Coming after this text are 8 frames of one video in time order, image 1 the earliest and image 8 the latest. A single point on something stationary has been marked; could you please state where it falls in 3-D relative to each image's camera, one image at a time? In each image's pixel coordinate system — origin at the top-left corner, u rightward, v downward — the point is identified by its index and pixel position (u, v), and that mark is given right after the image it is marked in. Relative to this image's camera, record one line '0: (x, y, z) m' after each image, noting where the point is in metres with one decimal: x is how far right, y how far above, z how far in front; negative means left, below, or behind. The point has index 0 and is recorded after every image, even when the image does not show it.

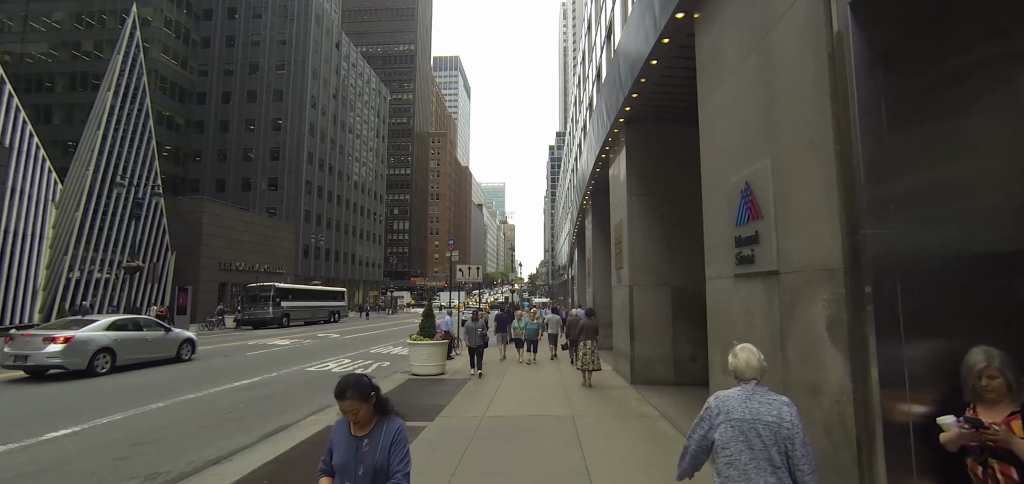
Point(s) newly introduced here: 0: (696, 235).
0: (+4.8, +0.2, +11.9) m
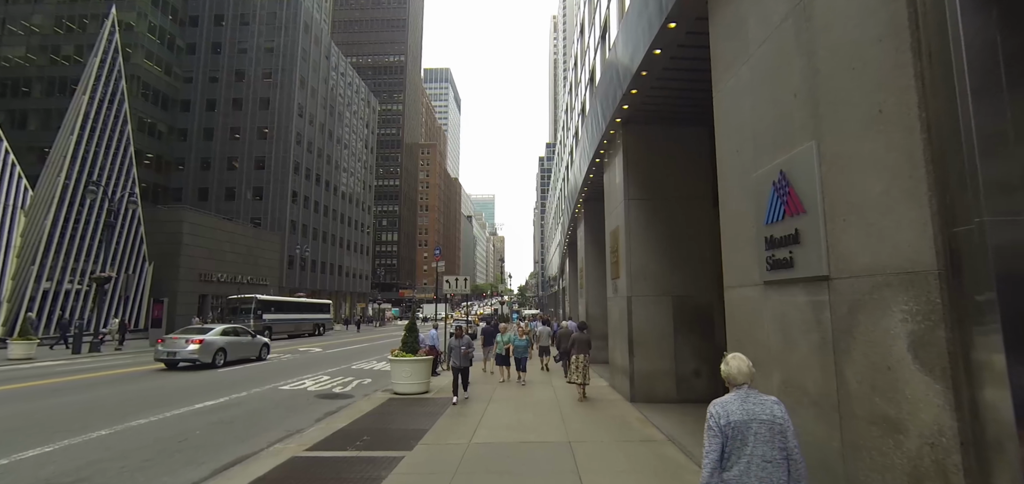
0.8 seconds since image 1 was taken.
0: (+4.6, 0.0, +11.2) m
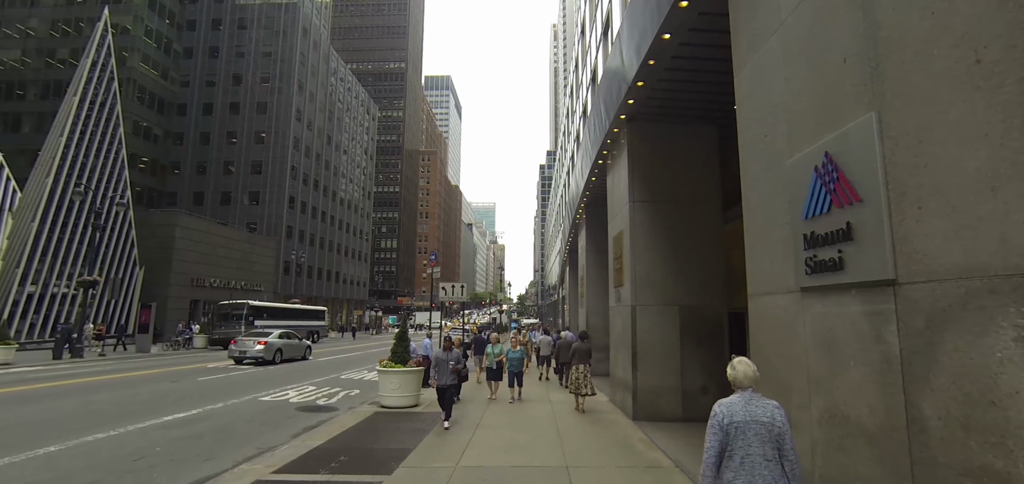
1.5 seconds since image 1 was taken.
0: (+4.5, -0.2, +10.5) m
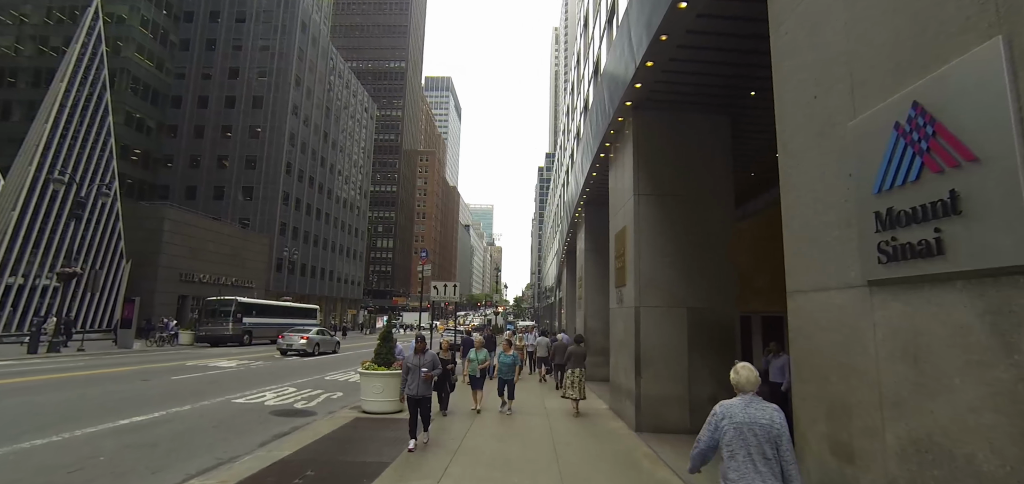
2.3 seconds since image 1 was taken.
0: (+4.3, -0.1, +9.8) m
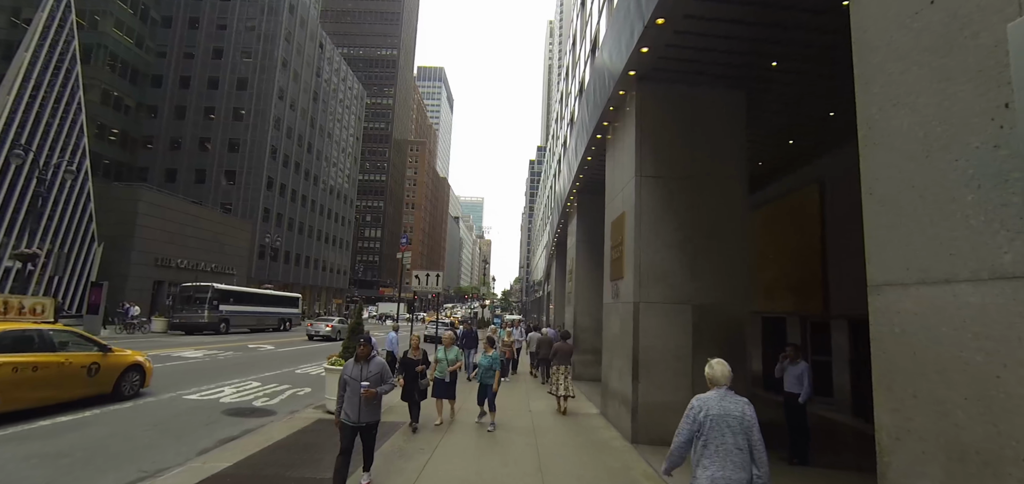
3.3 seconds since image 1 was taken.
0: (+4.1, +0.1, +8.7) m
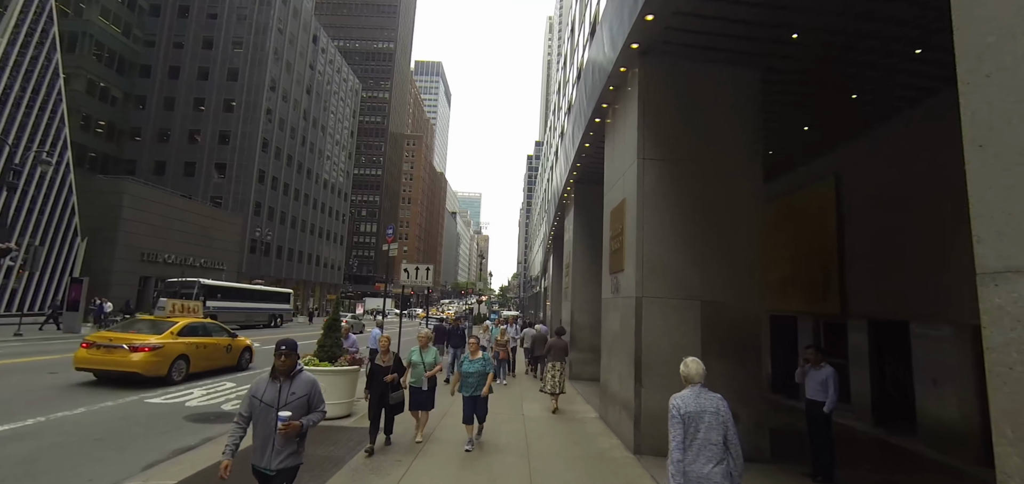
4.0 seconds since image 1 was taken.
0: (+3.9, +0.2, +7.9) m
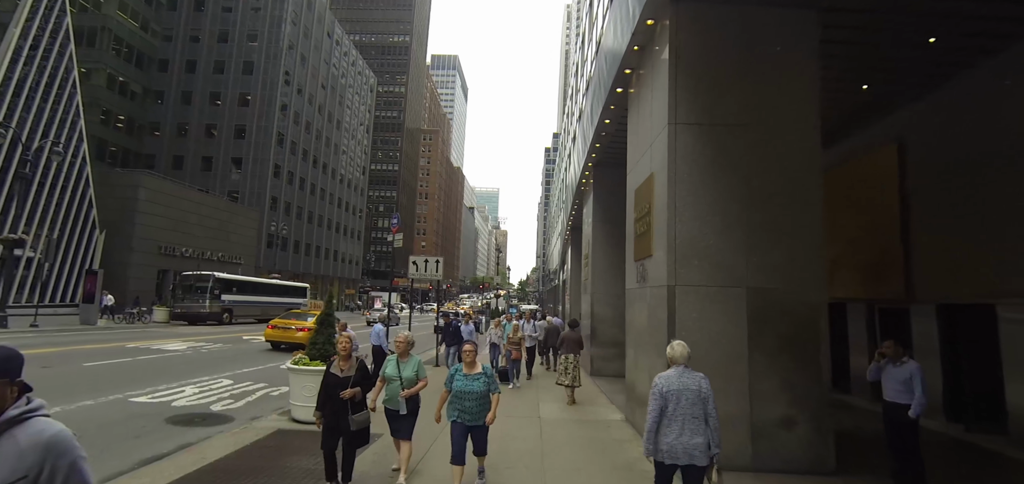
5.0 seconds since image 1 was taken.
0: (+4.1, +0.6, +6.7) m
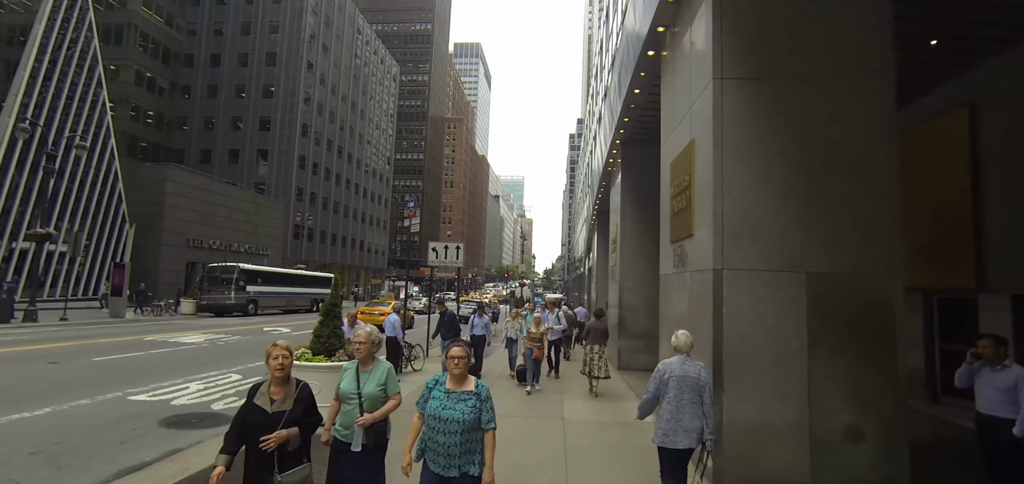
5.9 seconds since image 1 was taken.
0: (+4.2, +0.9, +5.5) m
